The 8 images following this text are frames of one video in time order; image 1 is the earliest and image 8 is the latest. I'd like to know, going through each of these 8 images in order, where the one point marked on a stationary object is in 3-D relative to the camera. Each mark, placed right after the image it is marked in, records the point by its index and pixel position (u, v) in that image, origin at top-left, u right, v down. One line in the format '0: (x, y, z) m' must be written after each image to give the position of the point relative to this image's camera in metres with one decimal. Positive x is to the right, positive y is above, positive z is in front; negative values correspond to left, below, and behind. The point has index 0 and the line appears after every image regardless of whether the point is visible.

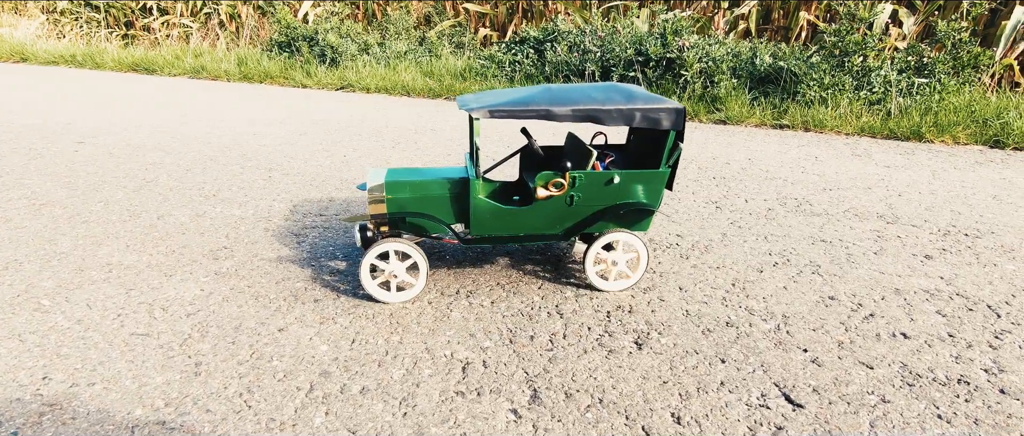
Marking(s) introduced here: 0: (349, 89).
0: (-3.6, +2.7, +12.2) m
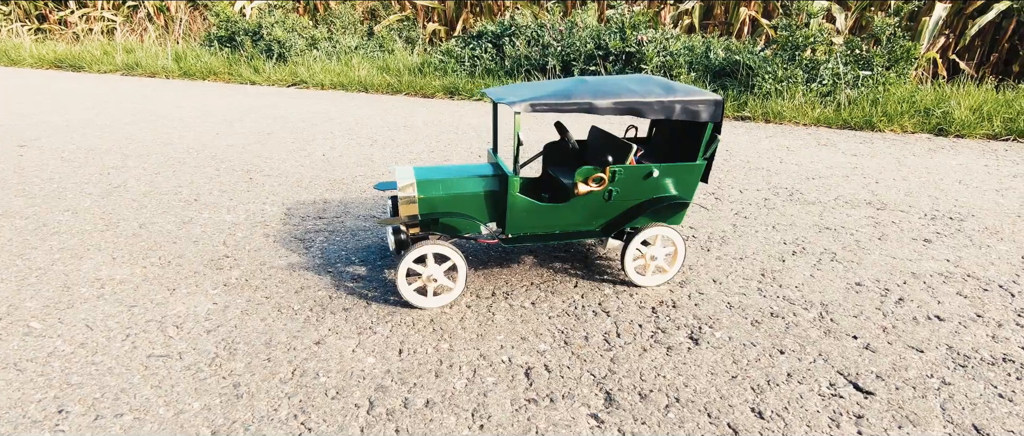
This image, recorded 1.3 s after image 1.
0: (-4.3, +2.7, +11.7) m
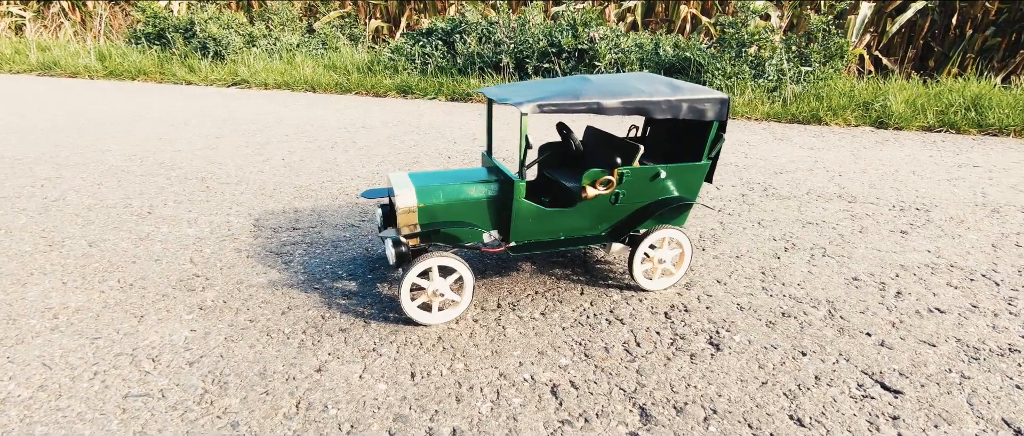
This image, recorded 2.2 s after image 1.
0: (-5.2, +2.5, +11.1) m
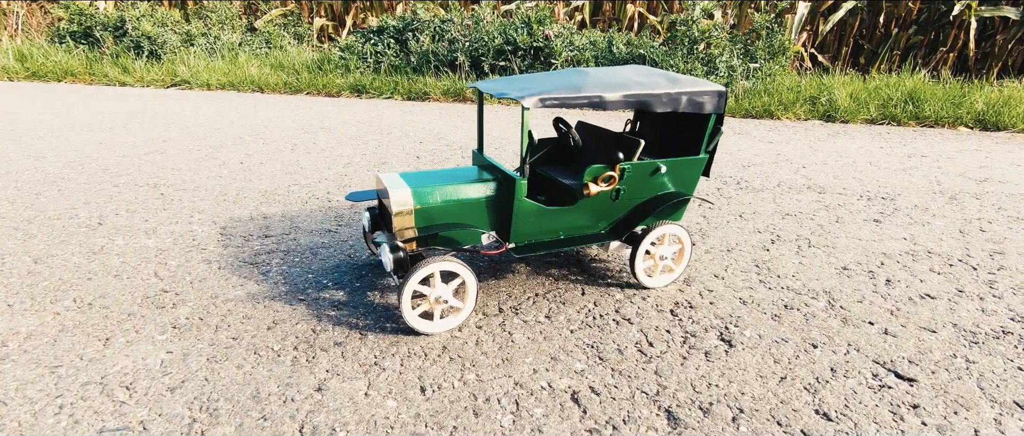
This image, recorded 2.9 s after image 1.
0: (-5.9, +2.4, +10.5) m
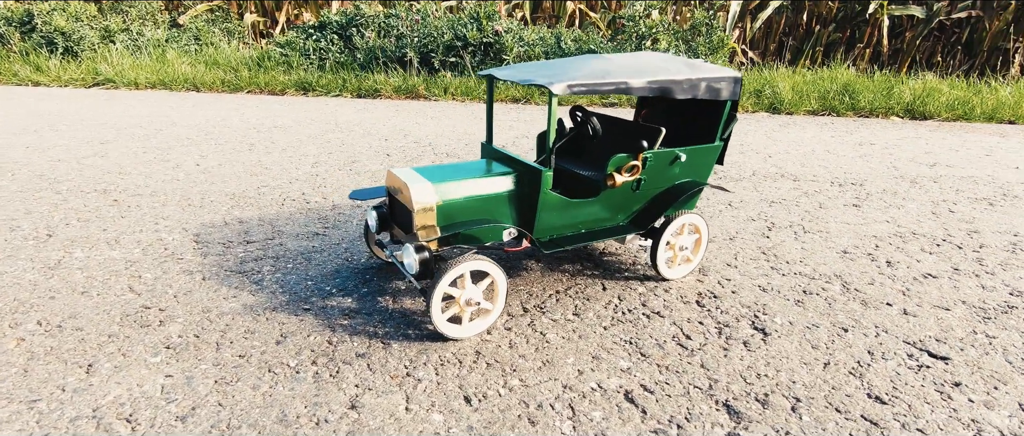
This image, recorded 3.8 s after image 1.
0: (-6.7, +2.2, +9.6) m
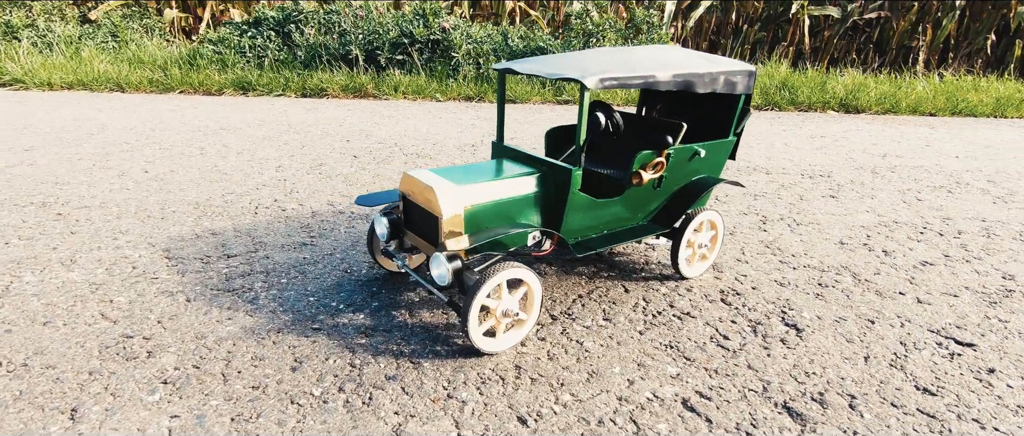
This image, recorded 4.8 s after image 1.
0: (-7.3, +2.0, +8.7) m
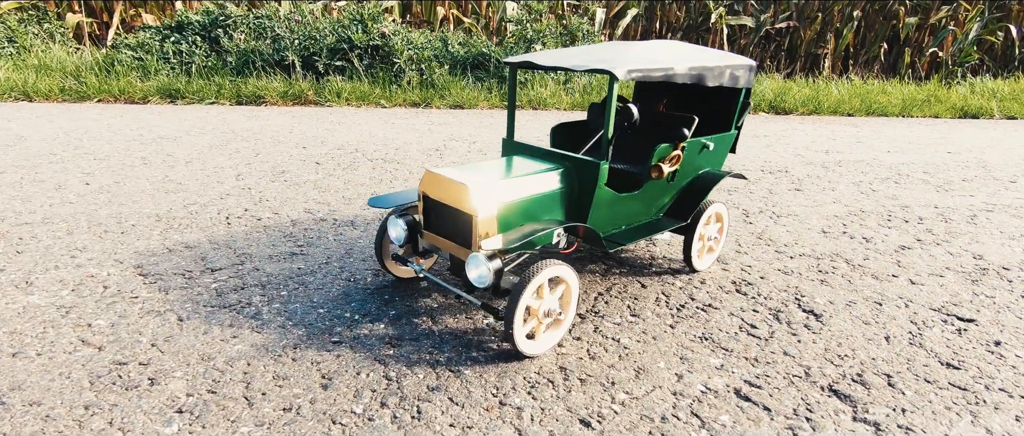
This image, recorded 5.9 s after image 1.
0: (-7.9, +1.7, +7.7) m
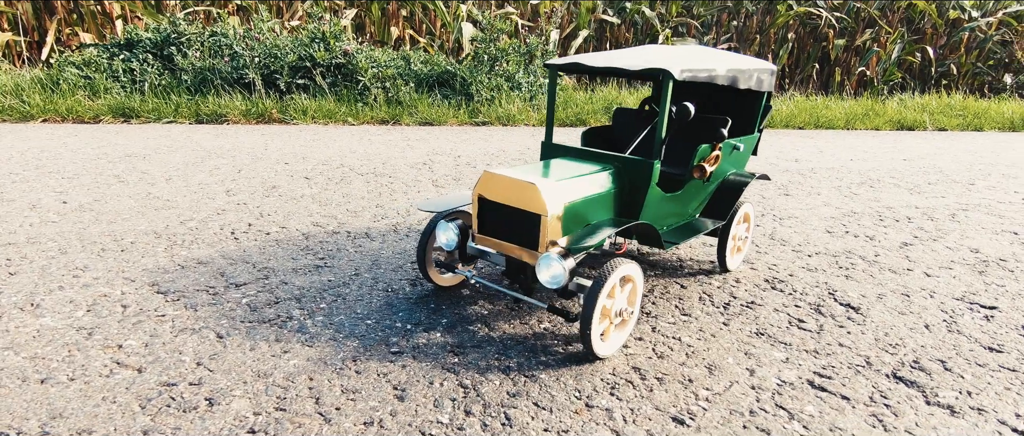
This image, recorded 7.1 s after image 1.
0: (-8.2, +1.3, +7.0) m
